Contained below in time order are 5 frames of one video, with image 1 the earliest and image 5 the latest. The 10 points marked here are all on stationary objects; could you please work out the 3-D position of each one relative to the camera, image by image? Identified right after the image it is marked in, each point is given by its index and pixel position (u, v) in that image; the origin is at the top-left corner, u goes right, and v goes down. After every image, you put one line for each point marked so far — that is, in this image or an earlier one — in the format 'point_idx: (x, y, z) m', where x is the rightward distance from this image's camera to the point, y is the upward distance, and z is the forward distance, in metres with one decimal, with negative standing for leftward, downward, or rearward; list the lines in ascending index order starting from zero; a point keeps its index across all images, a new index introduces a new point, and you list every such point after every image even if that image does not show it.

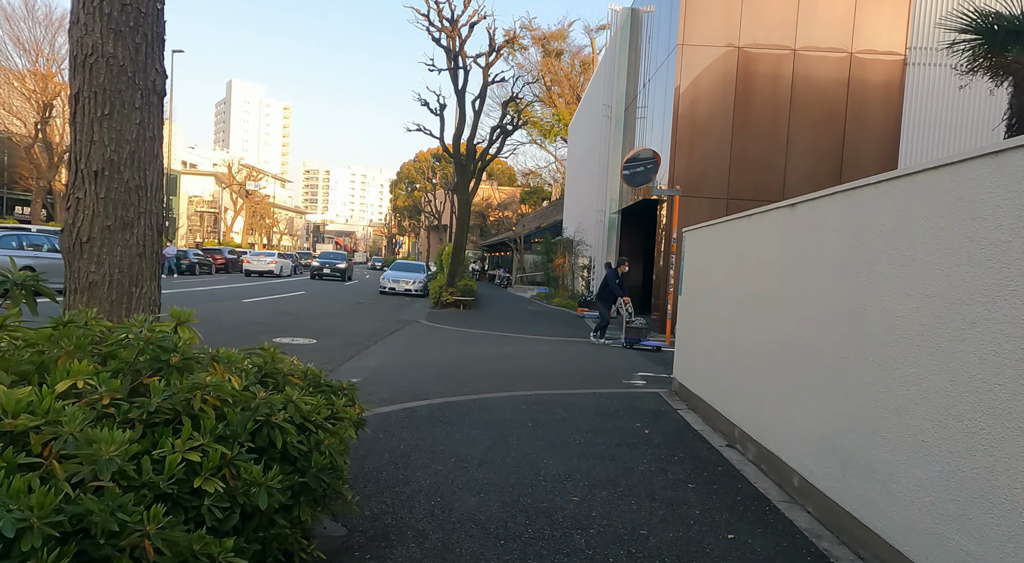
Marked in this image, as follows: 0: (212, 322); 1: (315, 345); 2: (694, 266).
0: (-6.1, -0.8, +13.0) m
1: (-3.4, -1.1, +11.0) m
2: (+2.2, +0.2, +8.0) m
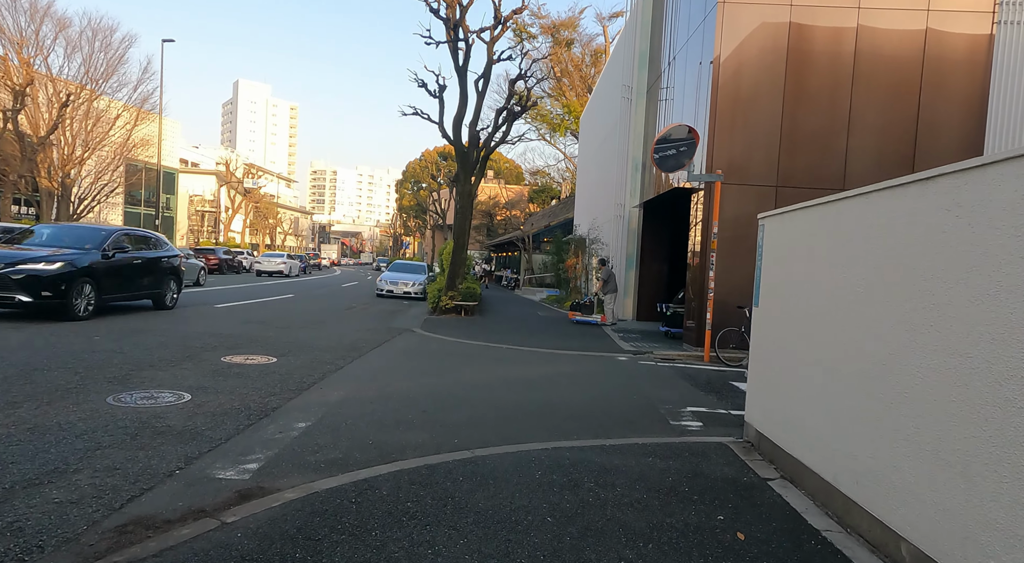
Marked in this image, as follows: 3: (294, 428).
0: (-5.9, -0.9, +10.7) m
1: (-3.3, -1.2, +8.8) m
2: (+2.3, +0.1, +5.6) m
3: (-1.9, -1.3, +5.7) m
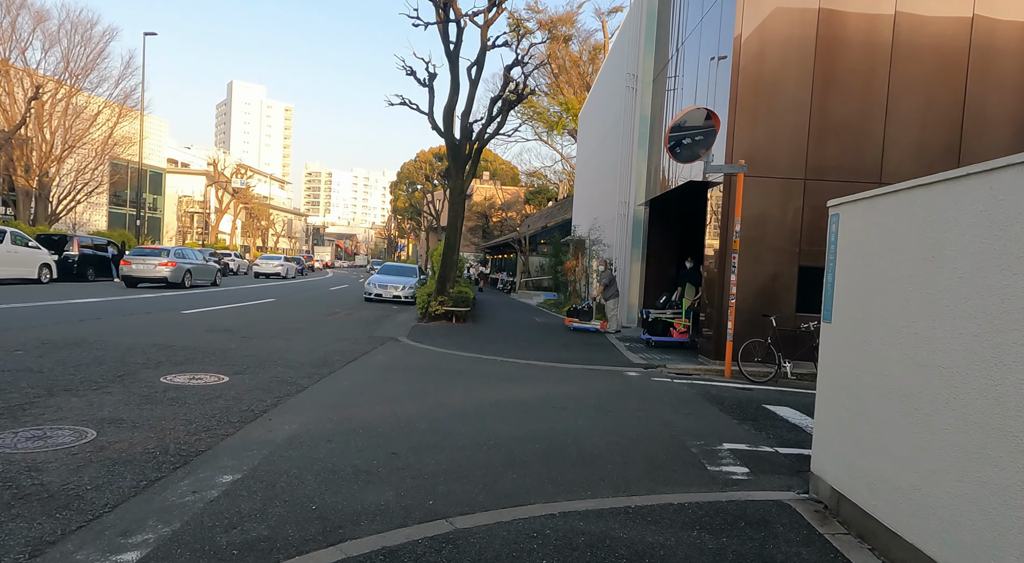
0: (-6.0, -0.9, +9.3) m
1: (-3.3, -1.2, +7.3) m
2: (+2.2, +0.1, +4.2) m
3: (-2.0, -1.4, +4.3) m
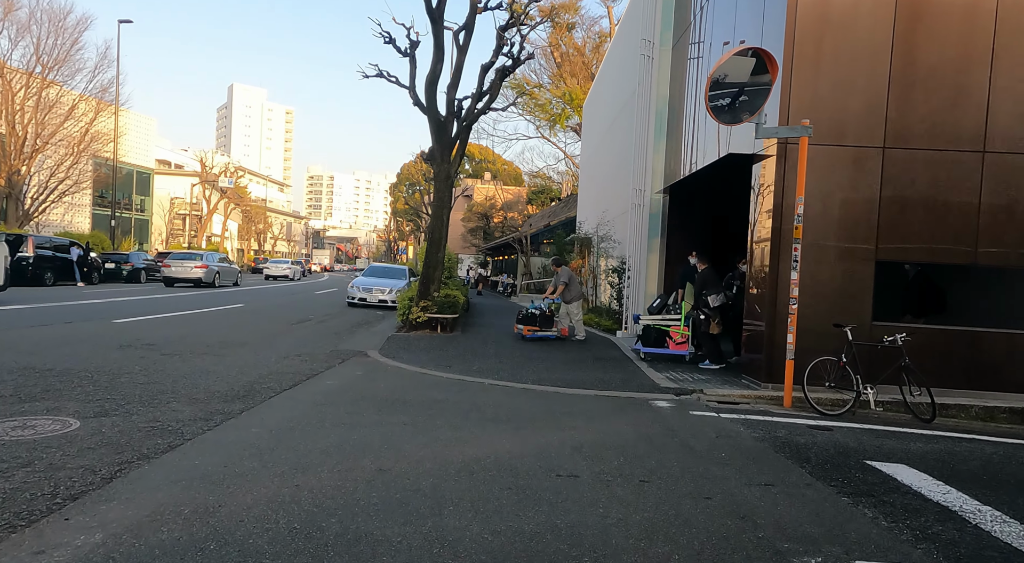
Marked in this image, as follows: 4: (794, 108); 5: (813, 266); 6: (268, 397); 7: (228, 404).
0: (-6.2, -1.0, +6.8) m
1: (-3.5, -1.2, +4.8) m
2: (+2.1, +0.1, +1.7) m
3: (-2.1, -1.3, +1.7) m
4: (+3.7, +2.3, +8.5) m
5: (+4.0, +0.2, +8.4) m
6: (-2.7, -1.3, +7.0) m
7: (-2.9, -1.3, +6.6) m
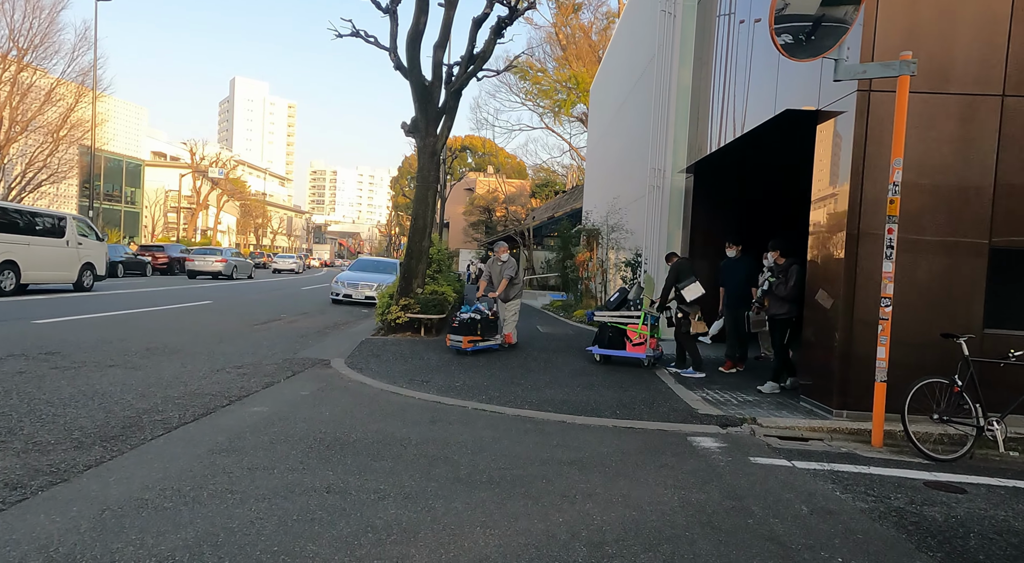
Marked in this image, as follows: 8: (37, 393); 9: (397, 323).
0: (-6.3, -0.9, +4.7) m
1: (-3.6, -1.2, +2.7) m
2: (+1.9, +0.1, -0.5) m
3: (-2.3, -1.3, -0.4) m
4: (+3.6, +2.4, +6.3) m
5: (+3.9, +0.3, +6.3) m
6: (-2.8, -1.2, +4.9) m
7: (-3.0, -1.2, +4.5) m
8: (-4.5, -1.0, +6.1) m
9: (-2.1, -0.7, +11.8) m
